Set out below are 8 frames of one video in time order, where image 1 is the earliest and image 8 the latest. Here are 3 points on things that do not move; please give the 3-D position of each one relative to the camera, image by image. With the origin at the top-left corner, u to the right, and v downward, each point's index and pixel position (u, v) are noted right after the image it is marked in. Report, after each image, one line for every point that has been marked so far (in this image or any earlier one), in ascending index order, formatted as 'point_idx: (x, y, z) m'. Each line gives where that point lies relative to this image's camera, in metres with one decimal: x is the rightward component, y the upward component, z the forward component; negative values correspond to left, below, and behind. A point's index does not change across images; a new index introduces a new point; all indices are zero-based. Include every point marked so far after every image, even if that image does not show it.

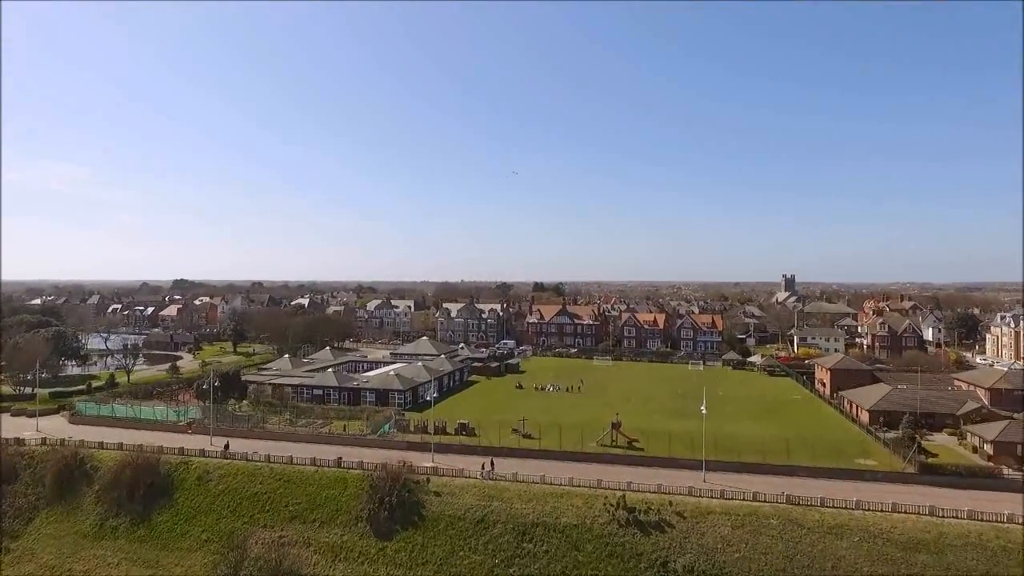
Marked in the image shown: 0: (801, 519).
0: (+8.9, -7.2, +18.6) m
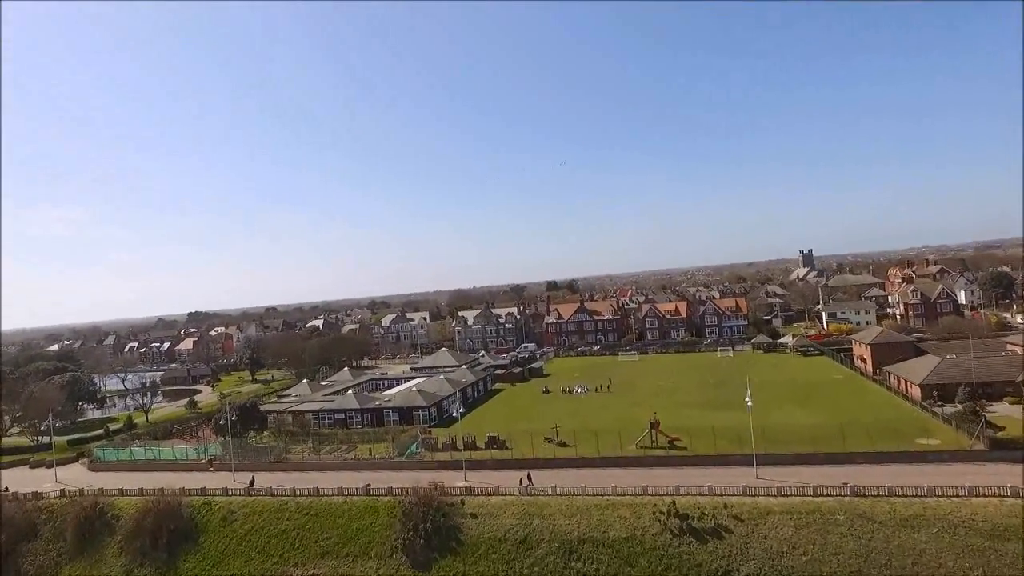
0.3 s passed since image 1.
0: (+10.2, -6.4, +17.1) m
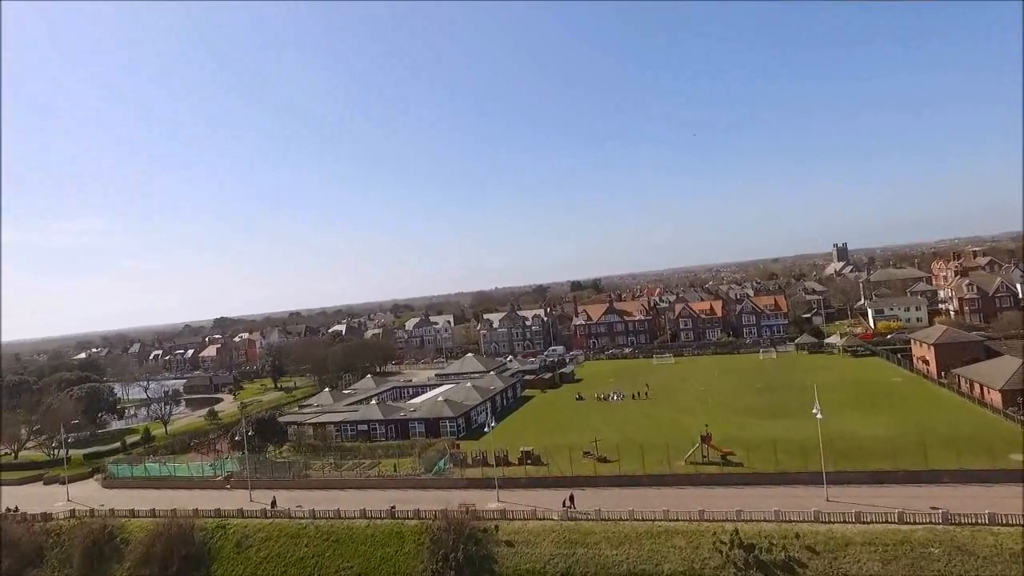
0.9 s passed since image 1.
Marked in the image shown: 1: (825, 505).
0: (+11.3, -6.3, +14.7) m
1: (+9.2, -6.3, +17.6) m
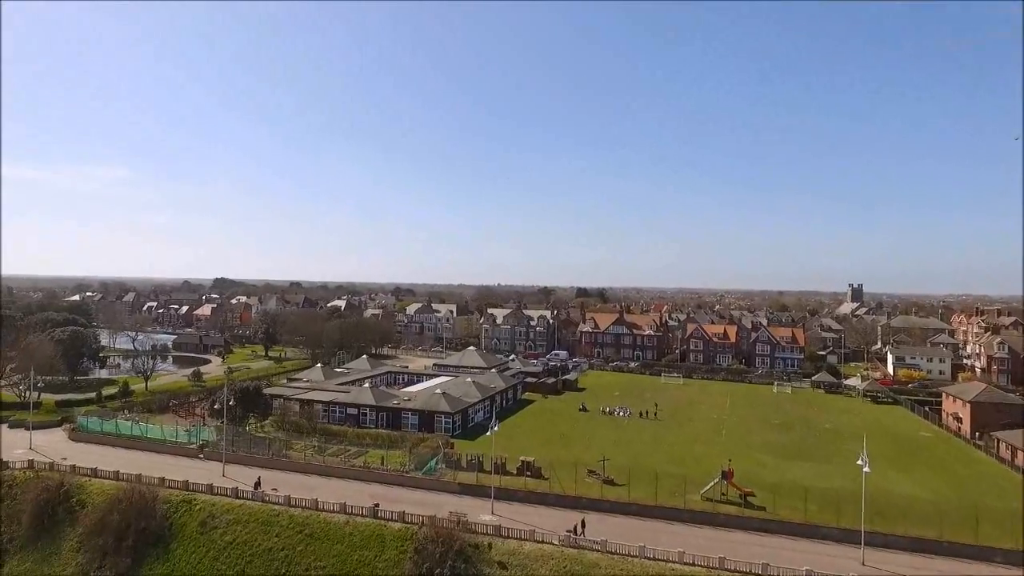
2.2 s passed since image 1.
0: (+11.2, -7.5, +12.7) m
1: (+9.1, -7.3, +15.6) m
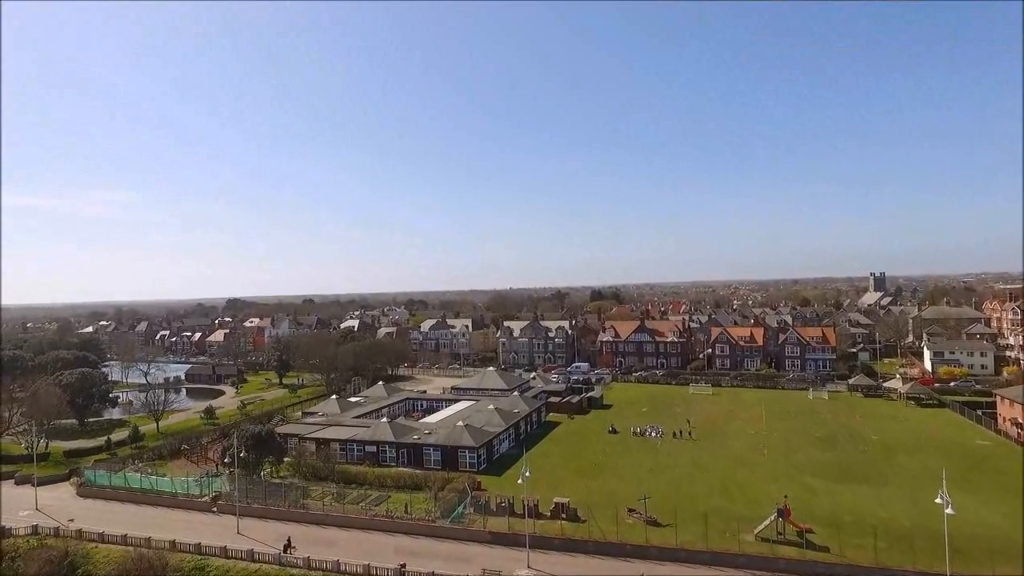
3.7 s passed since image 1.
0: (+12.2, -7.9, +10.9) m
1: (+10.1, -7.7, +13.8) m
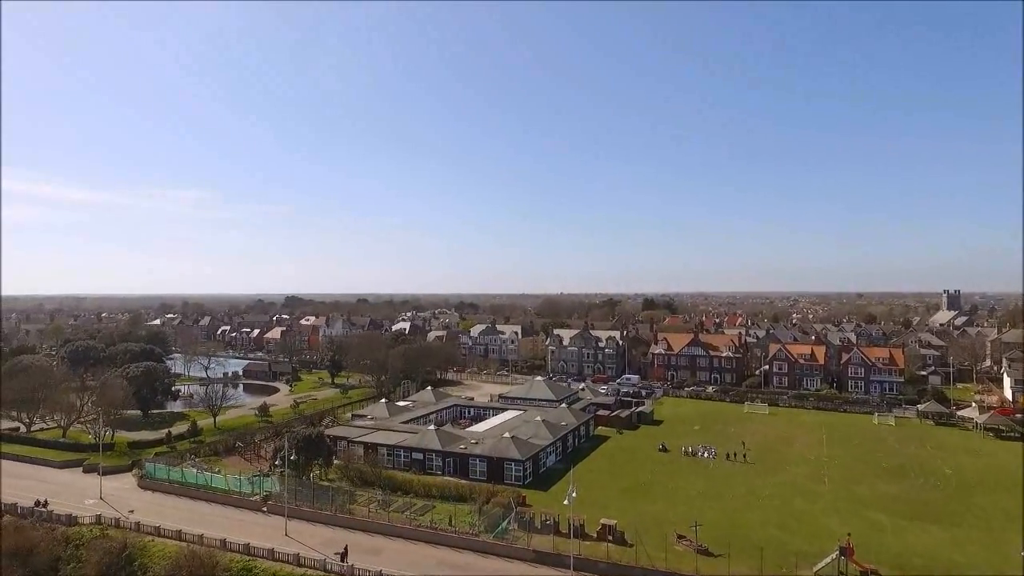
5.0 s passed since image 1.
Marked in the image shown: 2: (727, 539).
0: (+12.8, -8.6, +9.5) m
1: (+11.0, -8.4, +12.5) m
2: (+7.0, -8.1, +19.5) m
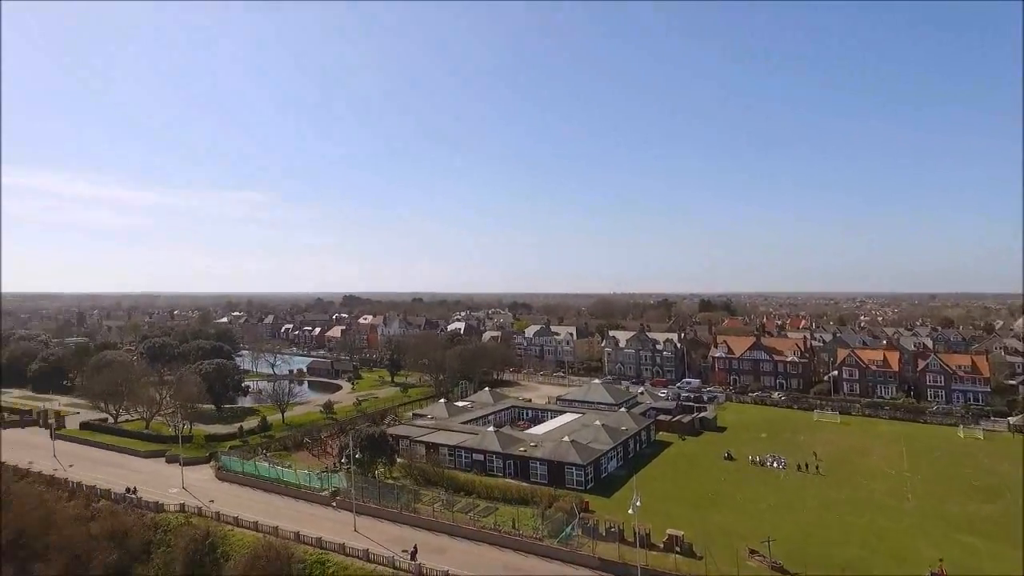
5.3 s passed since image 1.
0: (+14.0, -8.8, +8.1) m
1: (+12.5, -8.6, +11.4) m
2: (+9.0, -8.2, +18.6) m
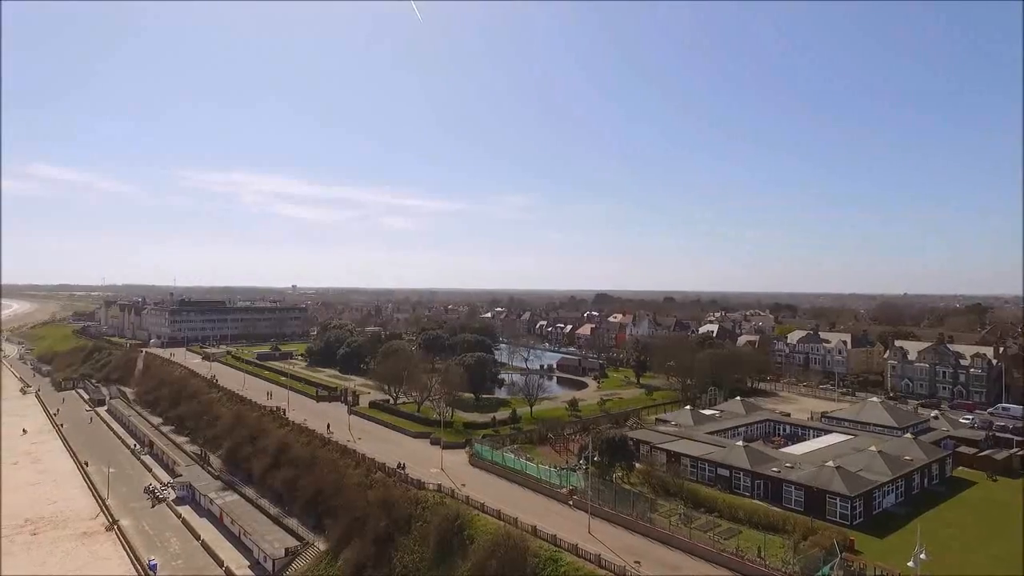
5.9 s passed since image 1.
0: (+15.5, -9.0, +1.9) m
1: (+15.4, -8.8, +5.4) m
2: (+15.2, -8.4, +13.5) m
